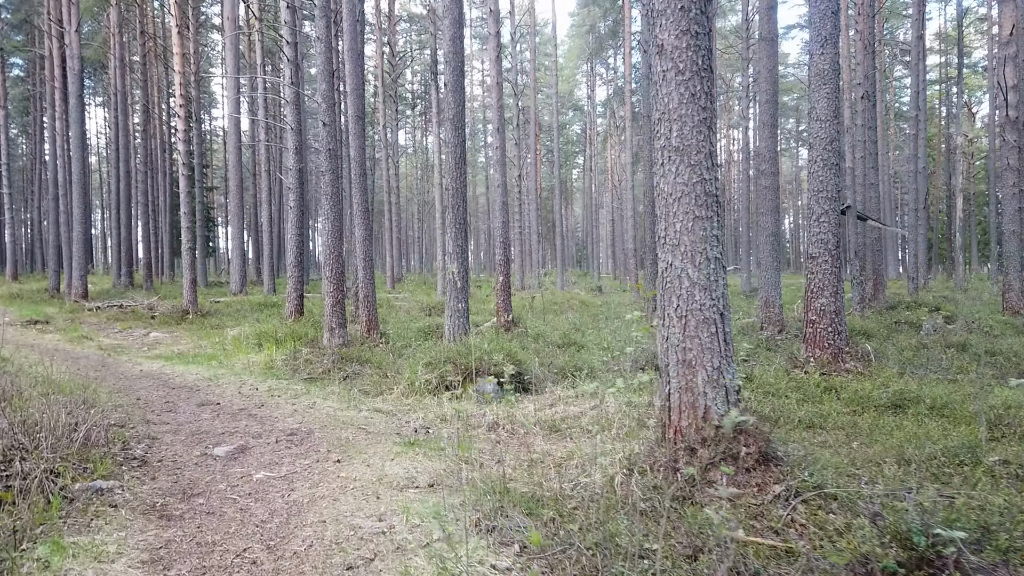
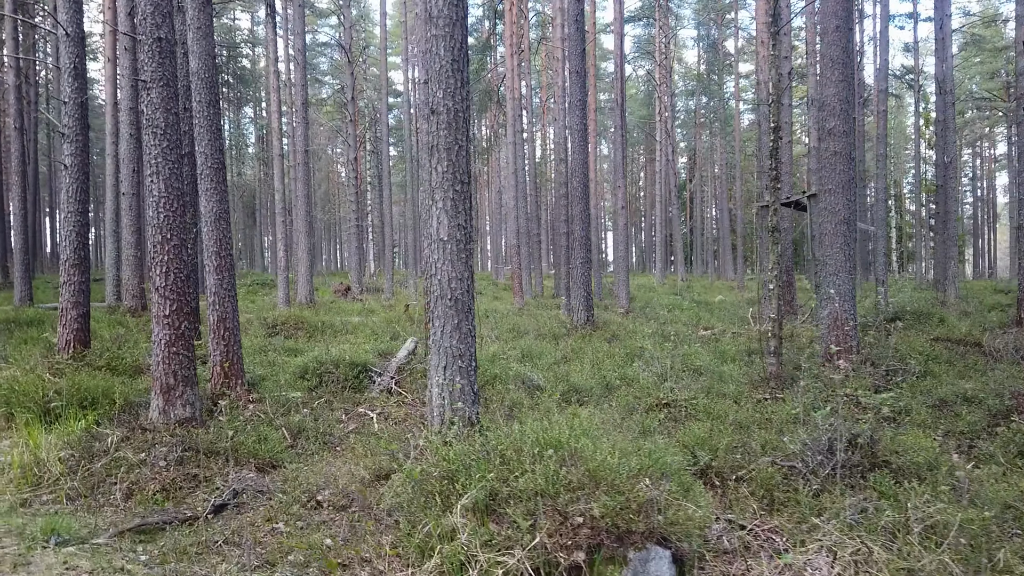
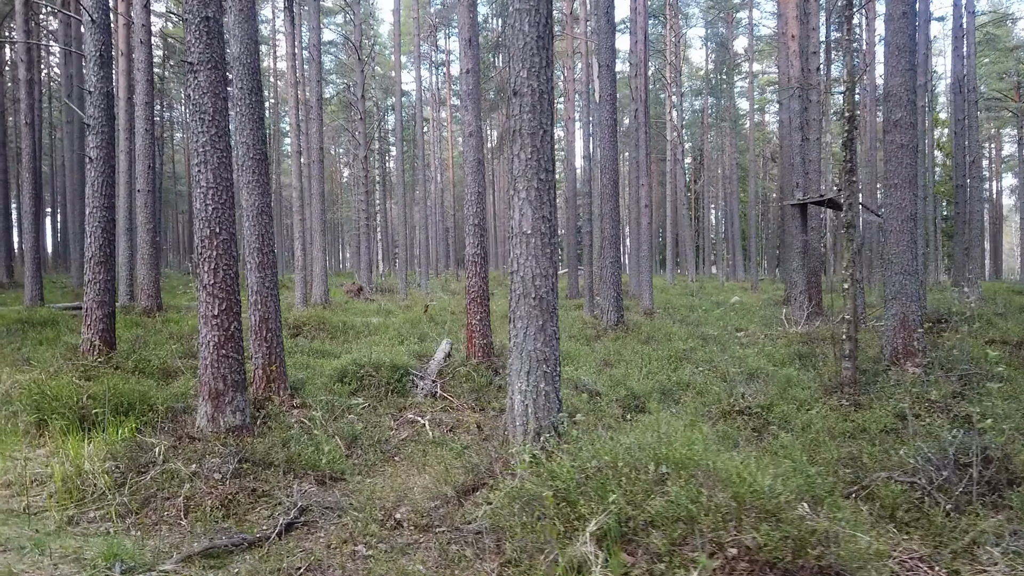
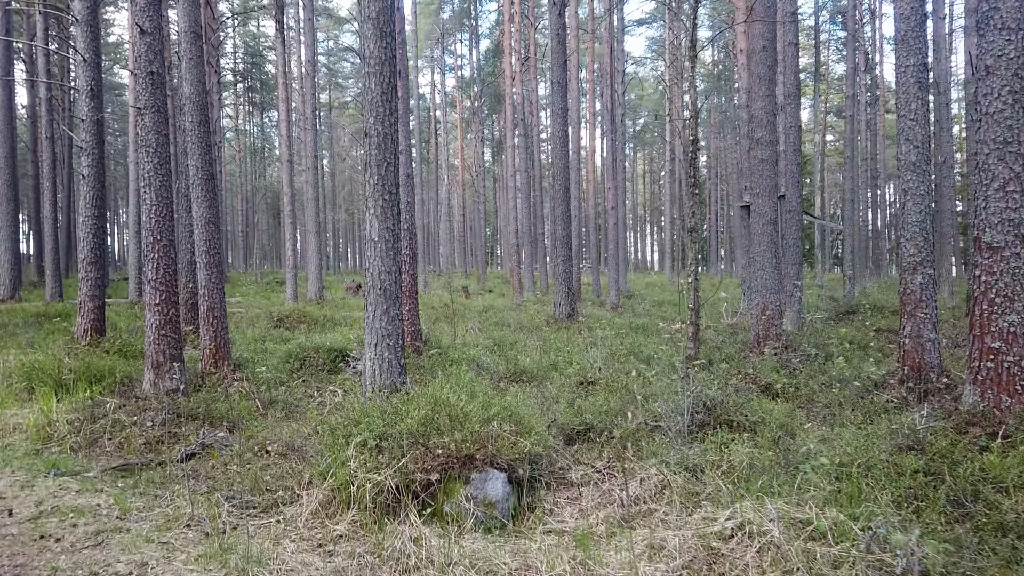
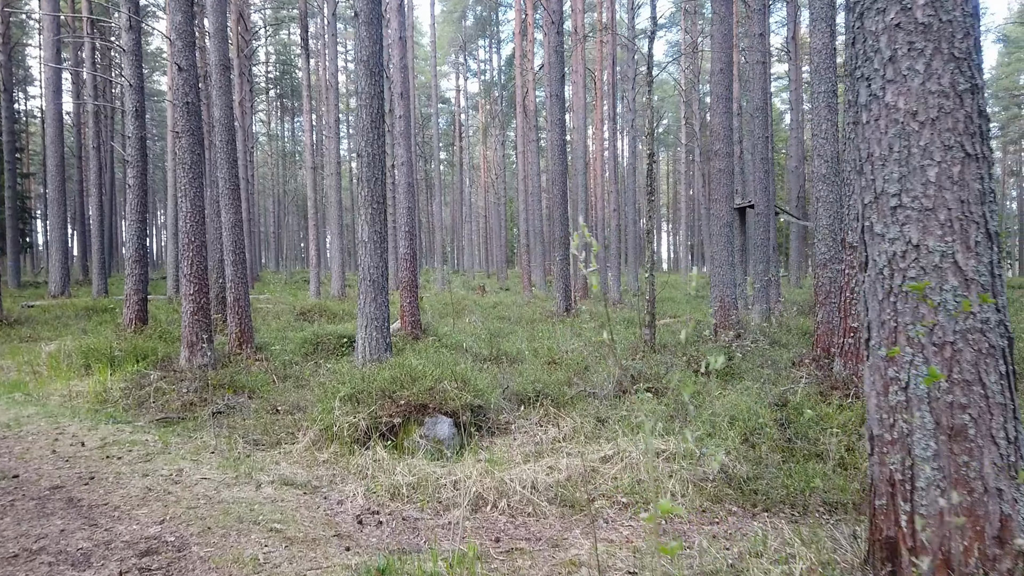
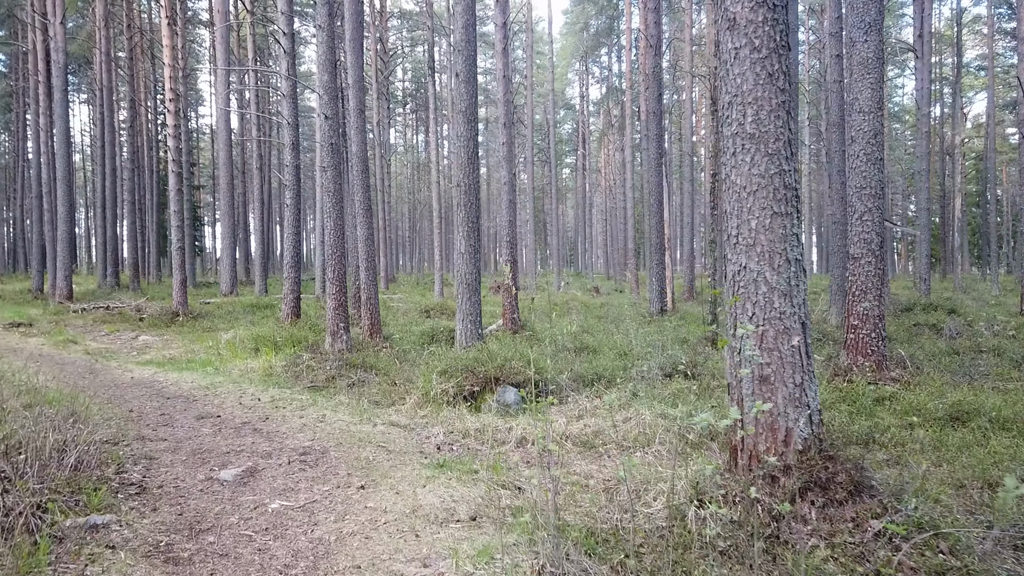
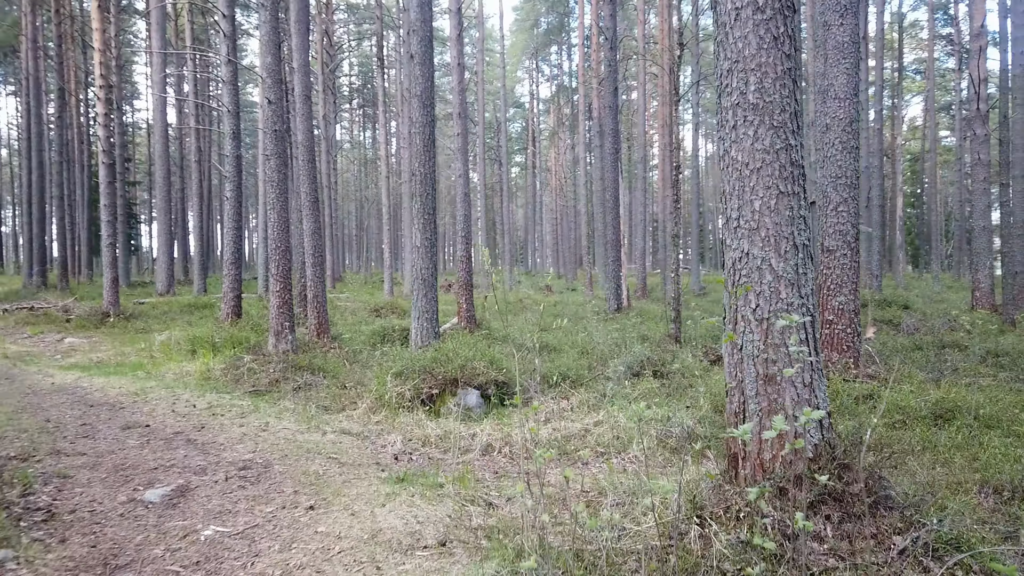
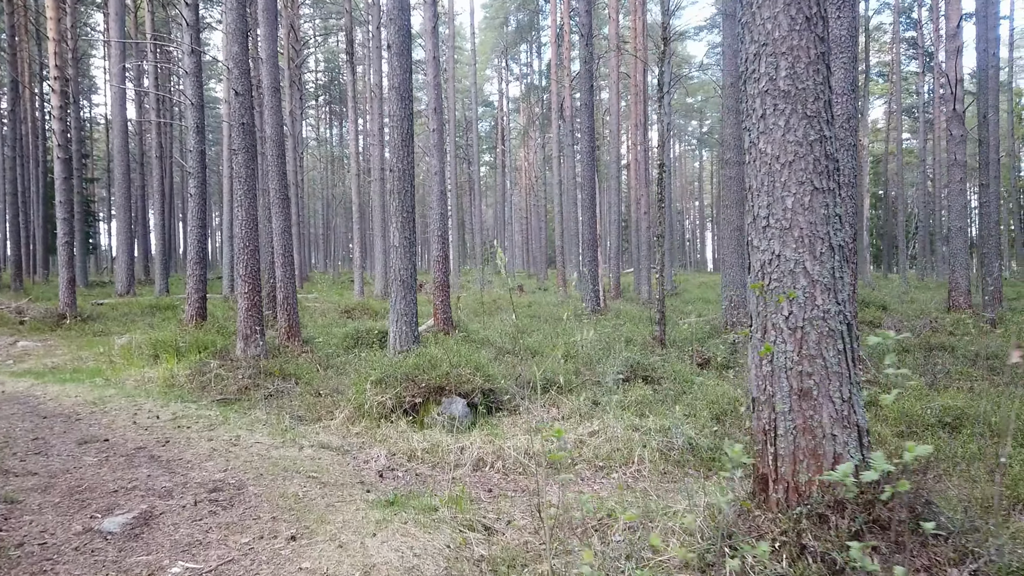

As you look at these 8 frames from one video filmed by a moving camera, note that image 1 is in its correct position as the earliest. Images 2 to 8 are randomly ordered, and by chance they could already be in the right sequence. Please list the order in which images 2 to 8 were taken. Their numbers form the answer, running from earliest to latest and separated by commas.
6, 7, 8, 5, 4, 2, 3
